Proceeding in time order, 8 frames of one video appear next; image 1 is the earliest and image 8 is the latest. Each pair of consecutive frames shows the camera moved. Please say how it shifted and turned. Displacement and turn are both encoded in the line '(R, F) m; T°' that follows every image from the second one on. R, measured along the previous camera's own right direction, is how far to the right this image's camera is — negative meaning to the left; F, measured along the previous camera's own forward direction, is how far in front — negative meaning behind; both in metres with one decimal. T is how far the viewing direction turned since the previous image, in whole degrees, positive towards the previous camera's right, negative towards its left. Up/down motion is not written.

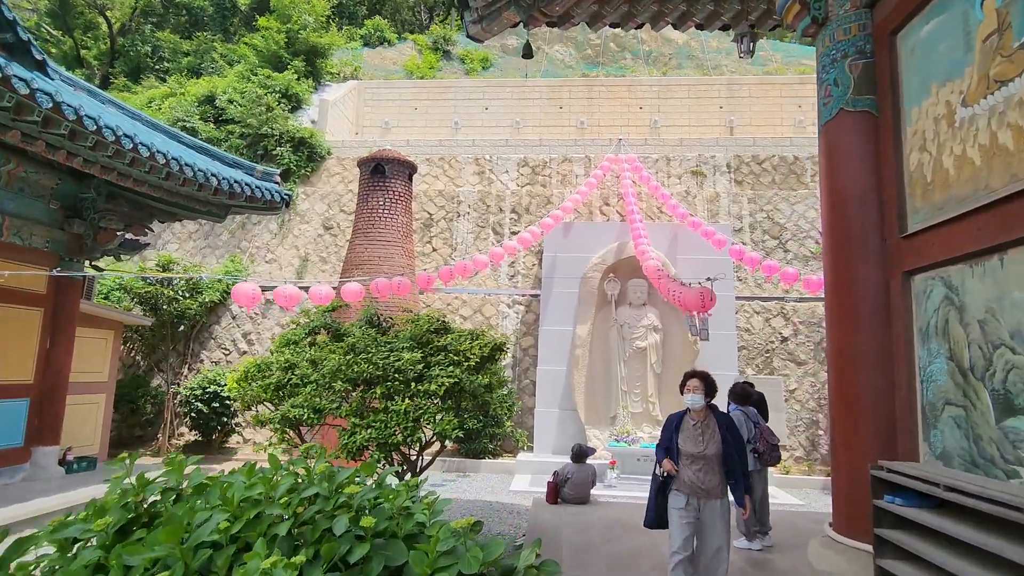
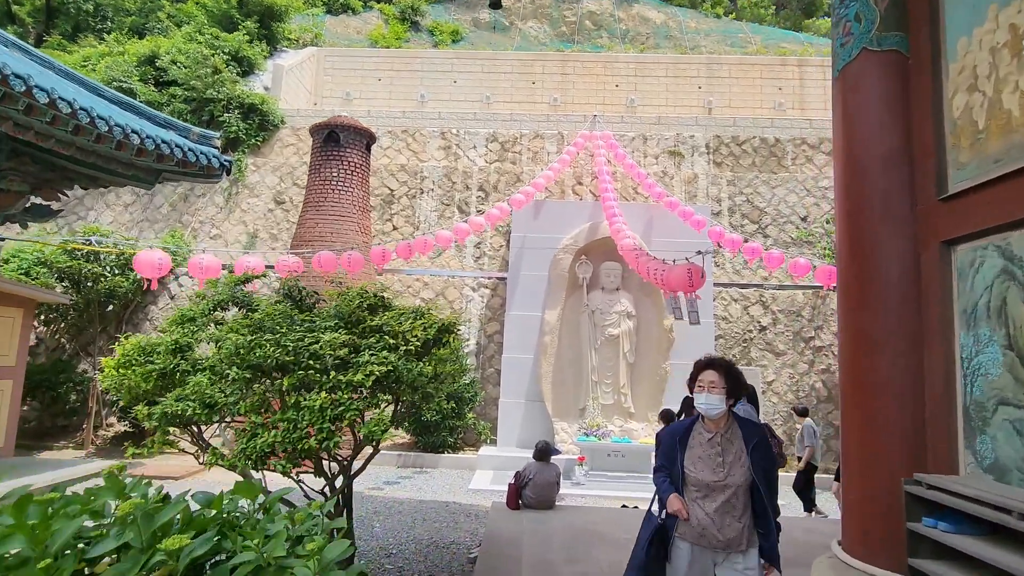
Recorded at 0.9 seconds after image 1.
(+0.1, +0.7) m; +3°
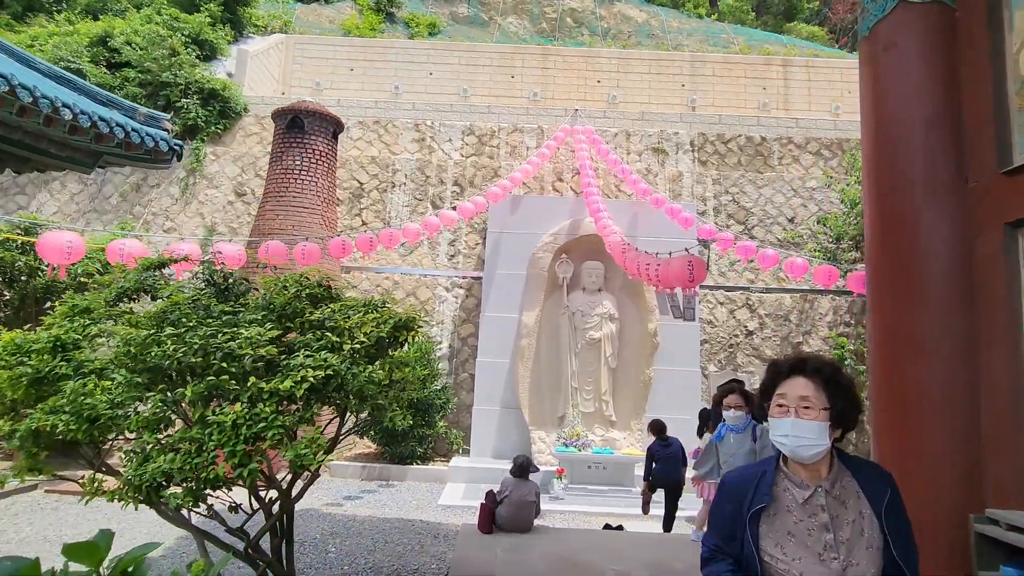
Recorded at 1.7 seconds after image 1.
(0.0, +0.5) m; +2°
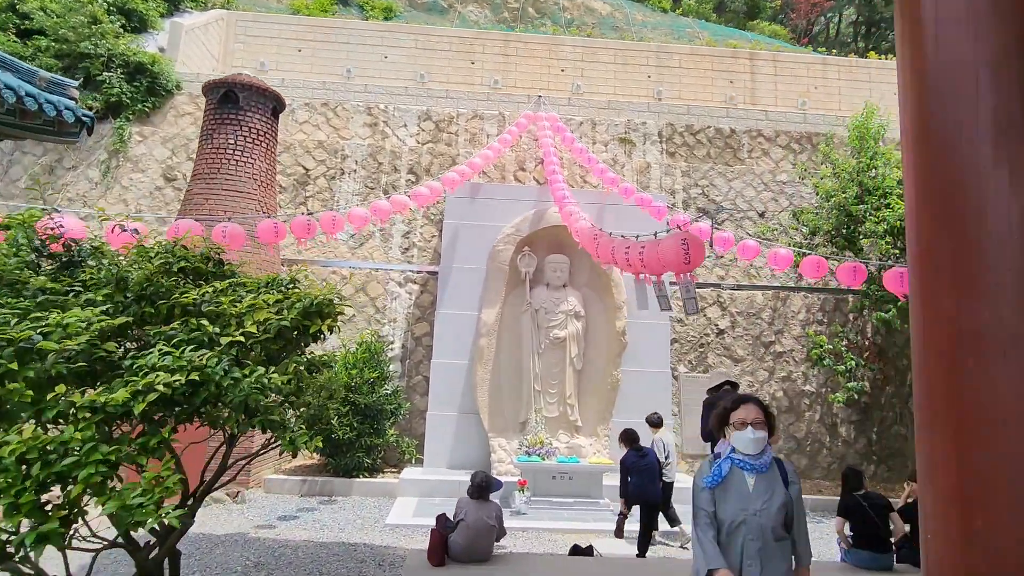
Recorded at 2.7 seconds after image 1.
(0.0, +0.6) m; +4°
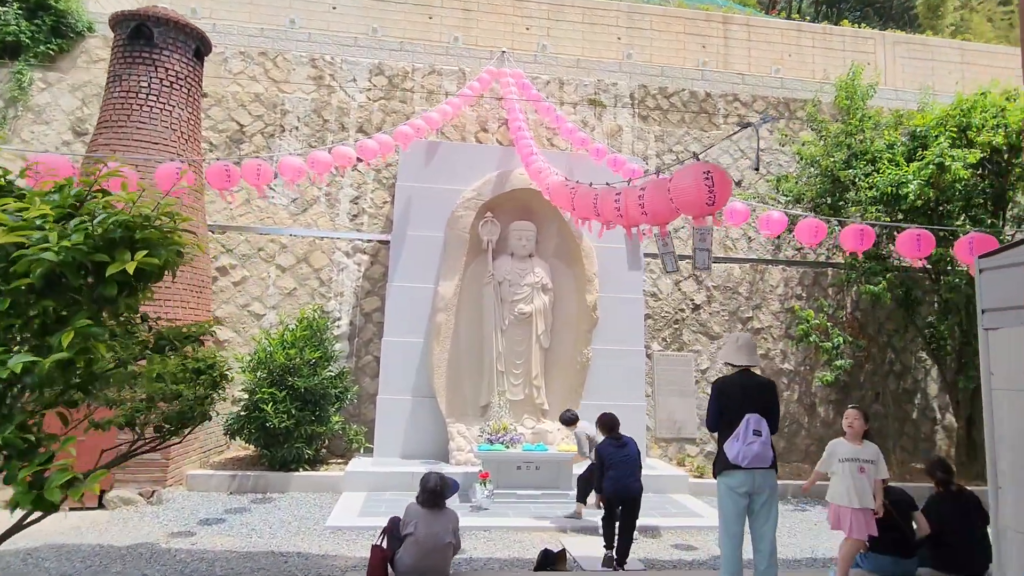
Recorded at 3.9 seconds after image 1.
(0.0, +0.7) m; +4°
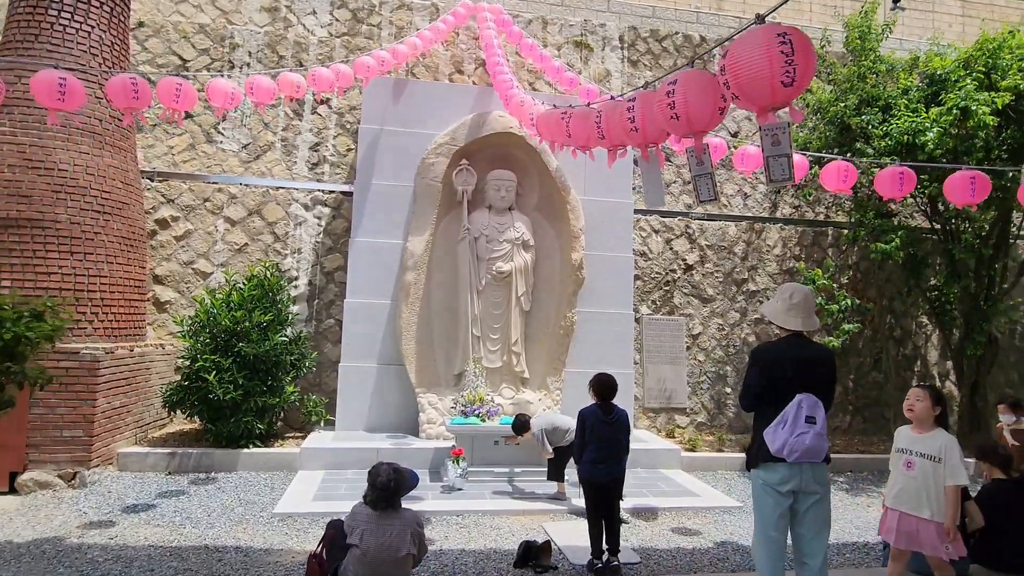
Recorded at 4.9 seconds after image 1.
(0.0, +0.7) m; +2°
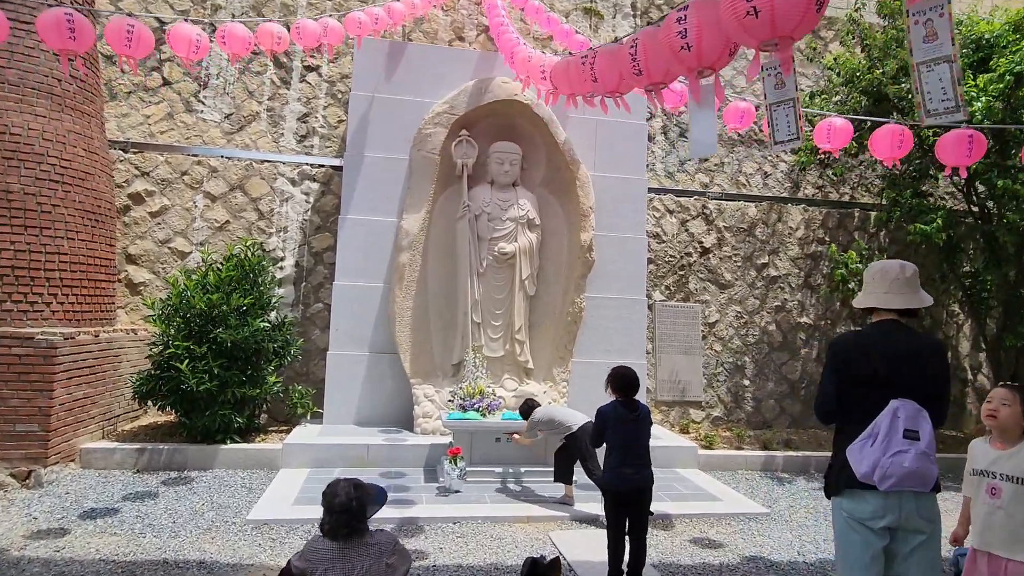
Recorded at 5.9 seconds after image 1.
(0.0, +0.5) m; 0°
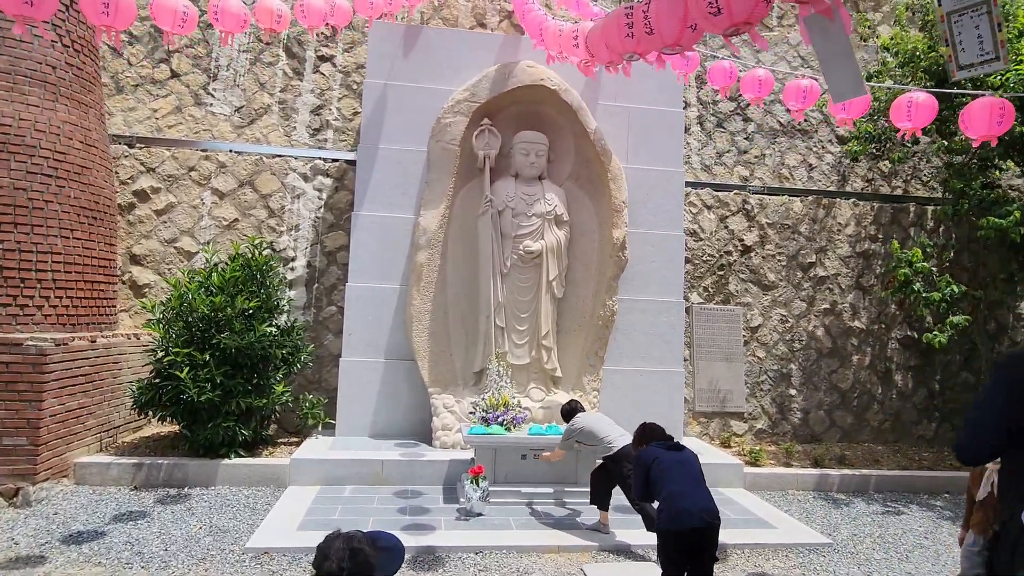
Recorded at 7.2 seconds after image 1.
(0.0, +0.4) m; -2°
